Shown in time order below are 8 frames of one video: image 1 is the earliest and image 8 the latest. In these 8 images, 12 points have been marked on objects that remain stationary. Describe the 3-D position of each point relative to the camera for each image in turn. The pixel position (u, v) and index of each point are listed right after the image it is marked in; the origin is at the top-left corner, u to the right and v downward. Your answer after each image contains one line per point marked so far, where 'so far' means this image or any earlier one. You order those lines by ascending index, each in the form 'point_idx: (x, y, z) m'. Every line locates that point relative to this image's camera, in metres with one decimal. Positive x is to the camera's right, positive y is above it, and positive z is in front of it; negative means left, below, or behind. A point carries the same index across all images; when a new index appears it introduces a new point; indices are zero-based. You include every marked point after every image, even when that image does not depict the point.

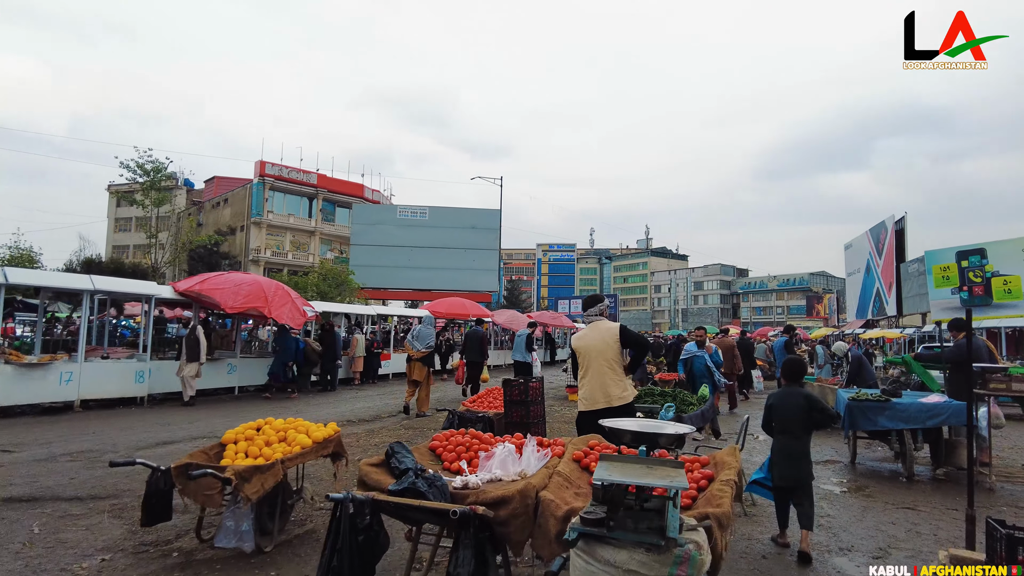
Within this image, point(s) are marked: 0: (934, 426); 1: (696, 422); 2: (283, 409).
0: (+5.0, -1.6, +6.6) m
1: (+2.0, -1.5, +6.1) m
2: (-5.2, -2.7, +13.0) m
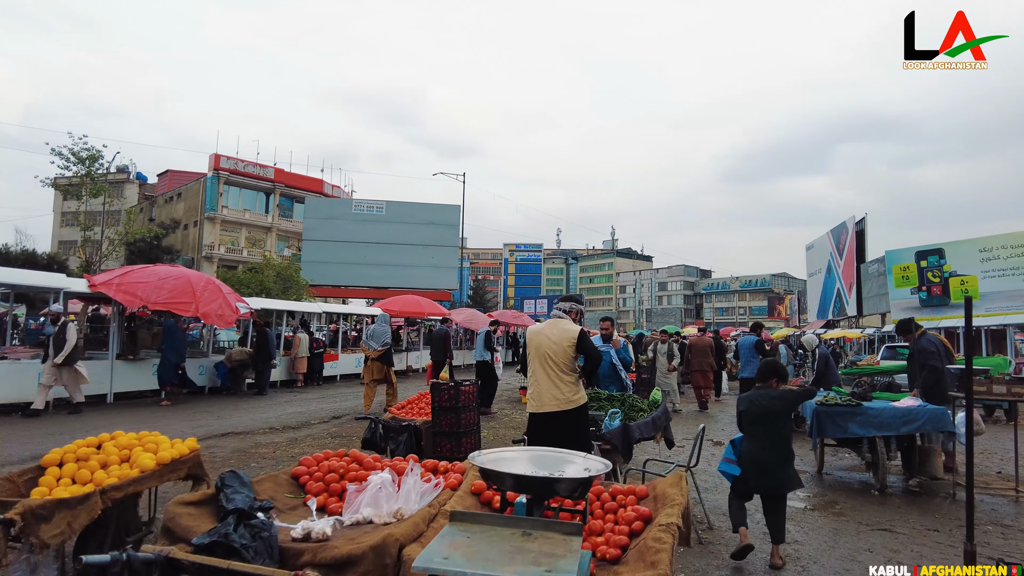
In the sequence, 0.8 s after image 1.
0: (+4.2, -1.5, +5.9) m
1: (+1.3, -1.4, +5.2) m
2: (-6.3, -2.6, +11.8) m
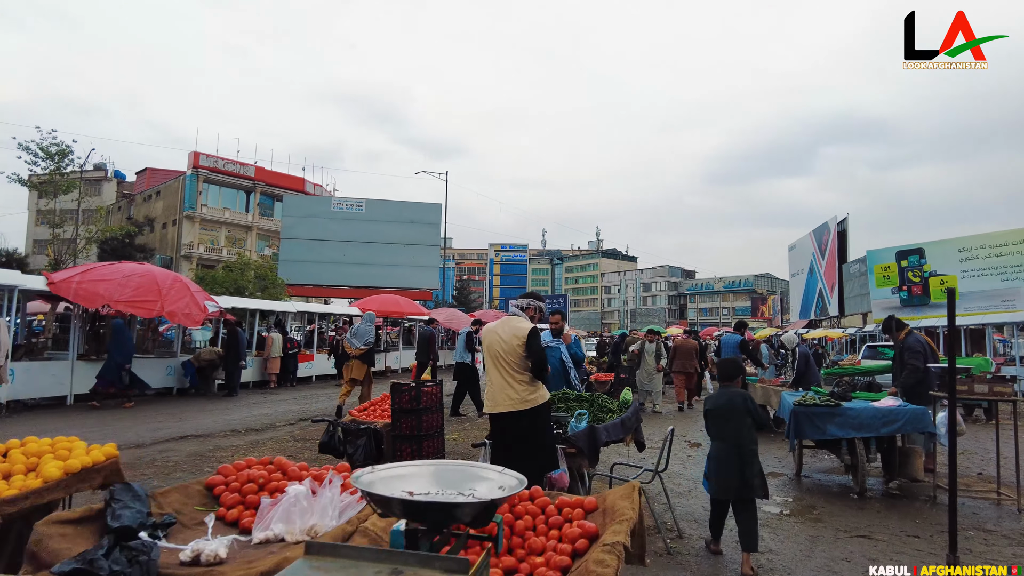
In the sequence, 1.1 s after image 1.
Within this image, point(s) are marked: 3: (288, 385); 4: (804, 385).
0: (+3.8, -1.5, +5.7) m
1: (+0.9, -1.3, +5.0) m
2: (-6.8, -2.5, +11.3) m
3: (-7.1, -3.1, +17.7) m
4: (+5.1, -1.7, +9.9) m
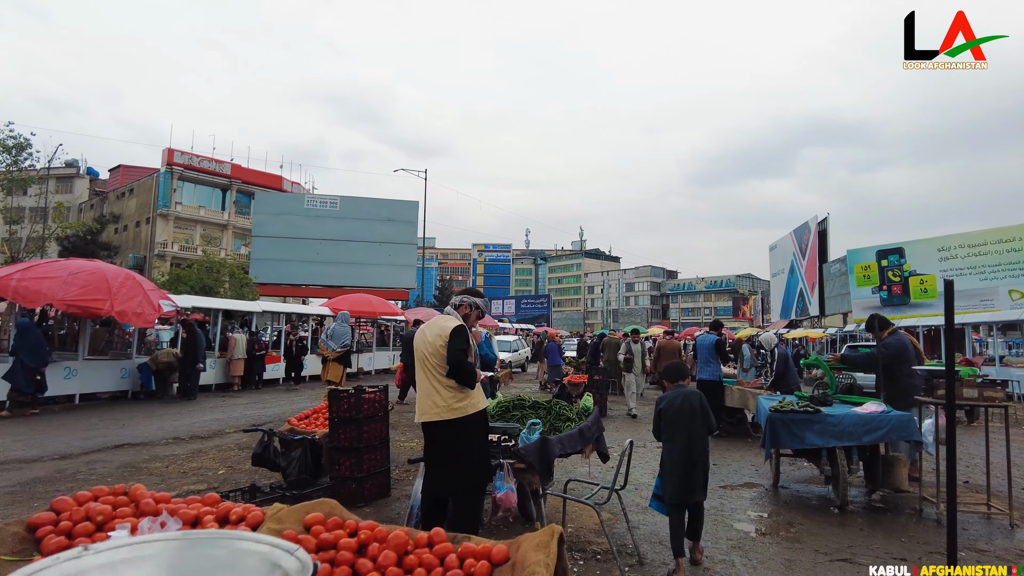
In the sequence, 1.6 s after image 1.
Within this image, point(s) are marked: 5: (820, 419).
0: (+3.4, -1.5, +5.2) m
1: (+0.5, -1.3, +4.4) m
2: (-7.4, -2.5, +10.6) m
3: (-7.9, -3.0, +17.0) m
4: (+4.5, -1.7, +9.5) m
5: (+3.0, -1.3, +5.4) m
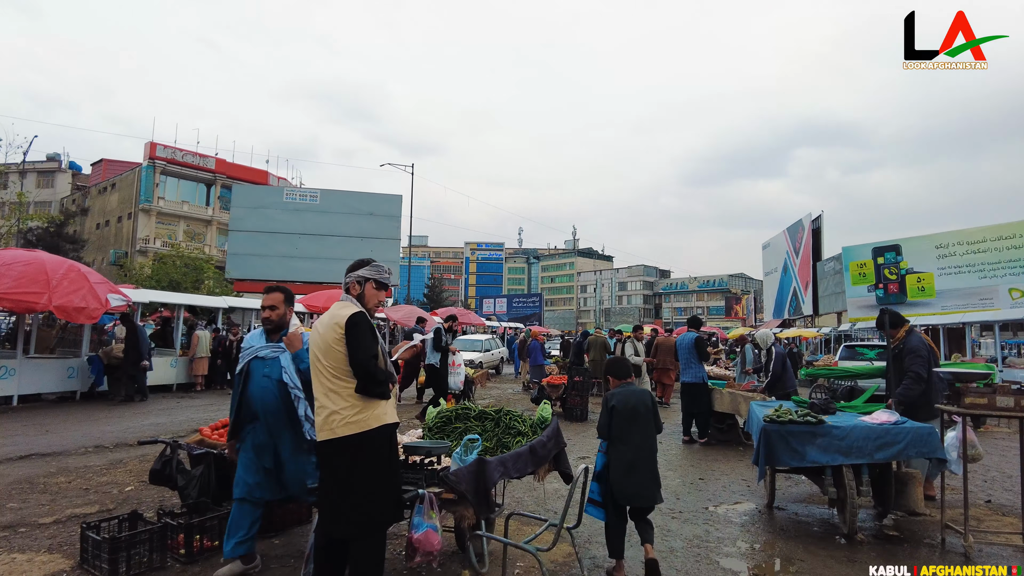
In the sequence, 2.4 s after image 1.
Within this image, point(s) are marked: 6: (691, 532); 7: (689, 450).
0: (+2.9, -1.4, +4.4) m
1: (0.0, -1.1, +3.6) m
2: (-7.9, -2.3, +9.6) m
3: (-8.4, -2.9, +16.0) m
4: (+4.1, -1.6, +8.6) m
5: (+2.5, -1.2, +4.5) m
6: (+1.5, -2.0, +4.7) m
7: (+2.6, -2.3, +8.1) m
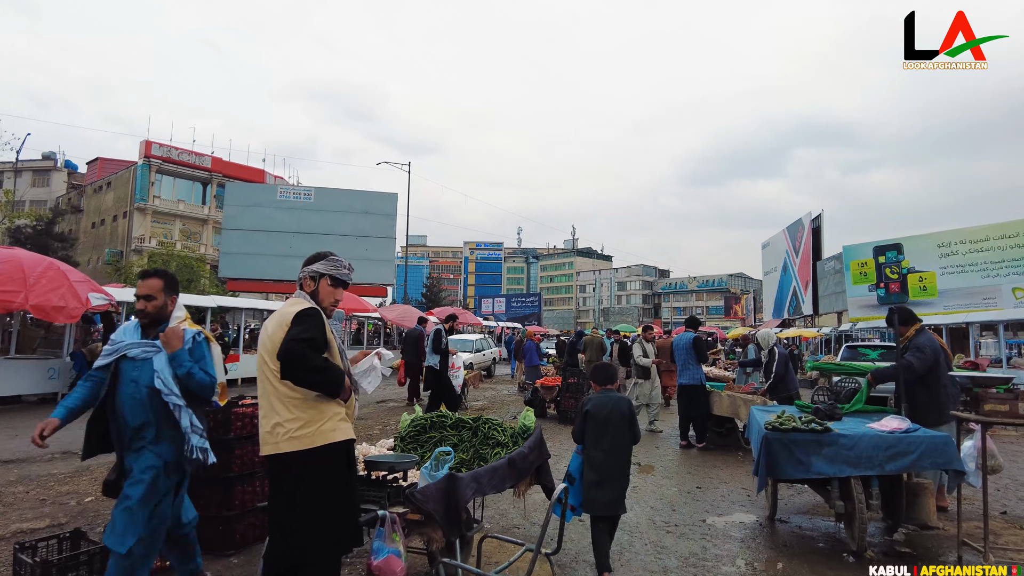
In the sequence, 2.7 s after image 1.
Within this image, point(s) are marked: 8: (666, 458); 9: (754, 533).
0: (+2.8, -1.3, +4.1) m
1: (-0.1, -1.1, +3.2) m
2: (-8.1, -2.3, +9.3) m
3: (-8.6, -2.8, +15.7) m
4: (+3.9, -1.6, +8.3) m
5: (+2.4, -1.1, +4.2) m
6: (+1.3, -2.0, +4.3) m
7: (+2.4, -2.3, +7.8) m
8: (+2.1, -2.3, +7.5) m
9: (+2.0, -2.0, +4.7) m
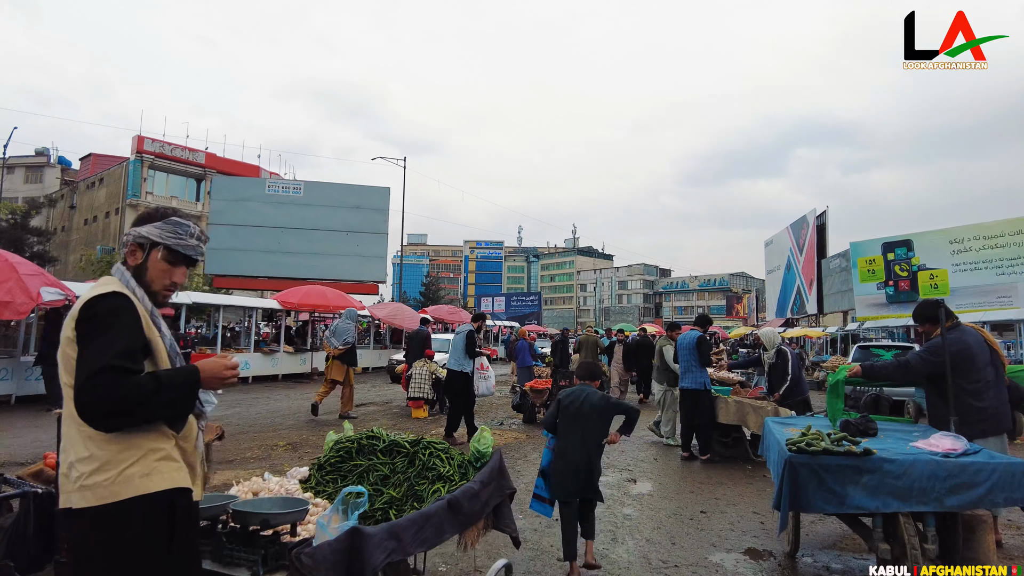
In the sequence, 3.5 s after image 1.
0: (+2.5, -1.2, +3.2) m
1: (-0.3, -1.0, +2.3) m
2: (-8.3, -2.2, +8.4) m
3: (-8.8, -2.7, +14.8) m
4: (+3.7, -1.5, +7.4) m
5: (+2.1, -1.0, +3.3) m
6: (+1.1, -1.9, +3.4) m
7: (+2.2, -2.2, +6.9) m
8: (+1.8, -2.2, +6.6) m
9: (+1.8, -1.9, +3.8) m
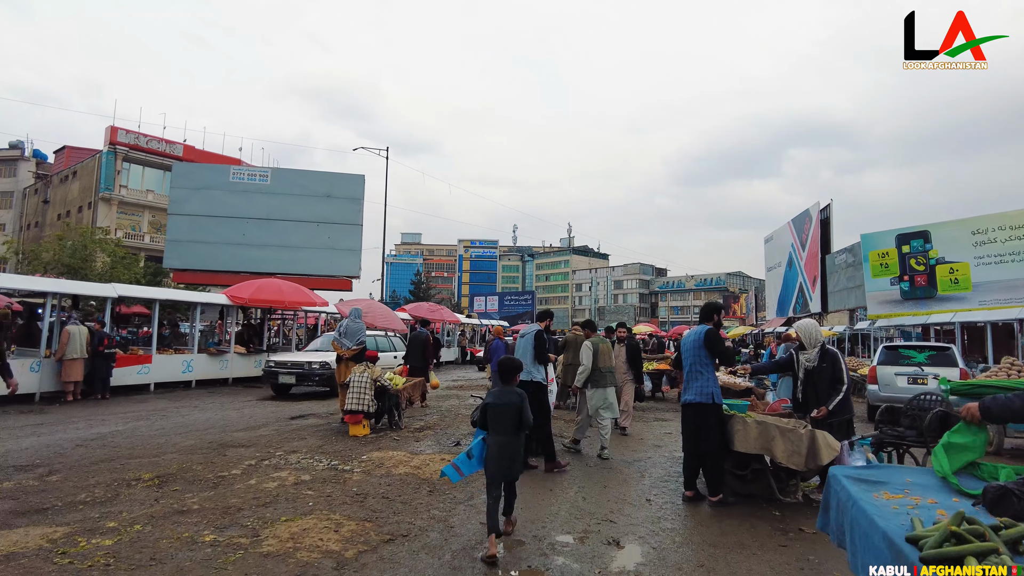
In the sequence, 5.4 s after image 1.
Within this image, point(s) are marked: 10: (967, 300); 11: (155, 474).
0: (+2.0, -1.0, +1.2) m
1: (-0.9, -0.8, +0.4) m
2: (-8.9, -2.0, +6.4) m
3: (-9.4, -2.5, +12.8) m
4: (+3.1, -1.3, +5.4) m
5: (+1.6, -0.8, +1.3) m
6: (+0.5, -1.7, +1.5) m
7: (+1.6, -2.0, +4.9) m
8: (+1.2, -2.0, +4.6) m
9: (+1.2, -1.7, +1.8) m
10: (+16.1, -0.4, +19.8) m
11: (-3.8, -2.0, +6.0) m
